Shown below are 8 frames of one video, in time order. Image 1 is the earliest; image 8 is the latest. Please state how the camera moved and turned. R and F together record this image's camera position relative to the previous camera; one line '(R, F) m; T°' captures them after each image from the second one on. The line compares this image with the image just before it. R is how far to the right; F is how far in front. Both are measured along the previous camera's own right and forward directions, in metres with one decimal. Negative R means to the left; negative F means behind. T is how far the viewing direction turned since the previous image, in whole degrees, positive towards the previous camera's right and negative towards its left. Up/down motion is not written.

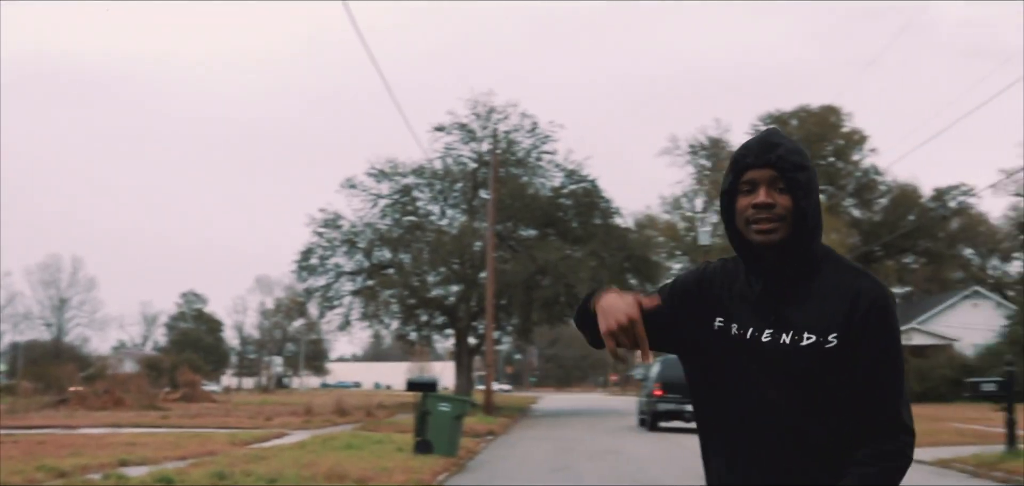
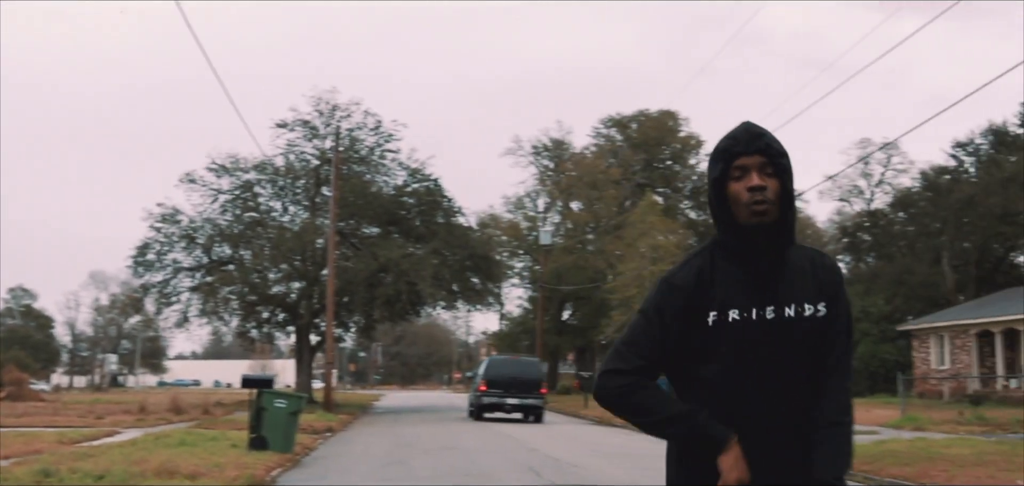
(+0.1, -0.3) m; +7°
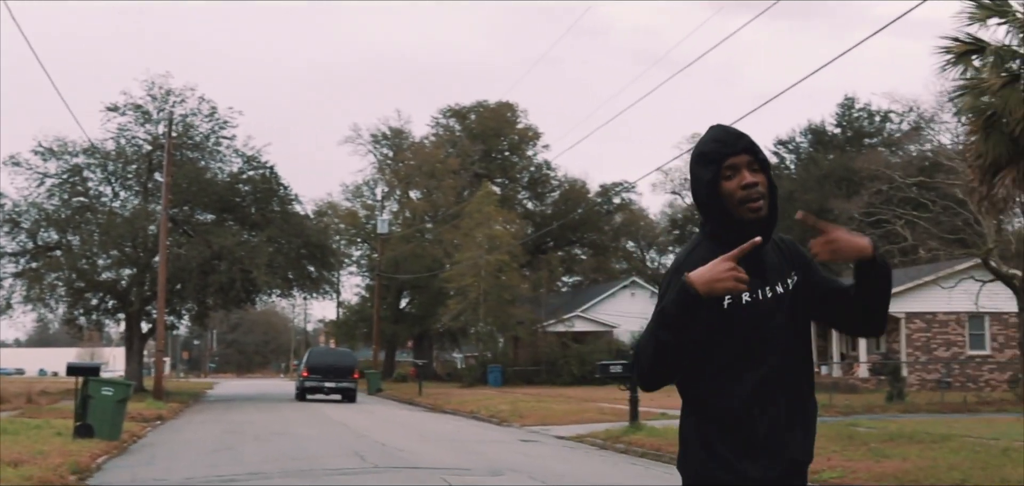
(+0.1, -0.5) m; +7°
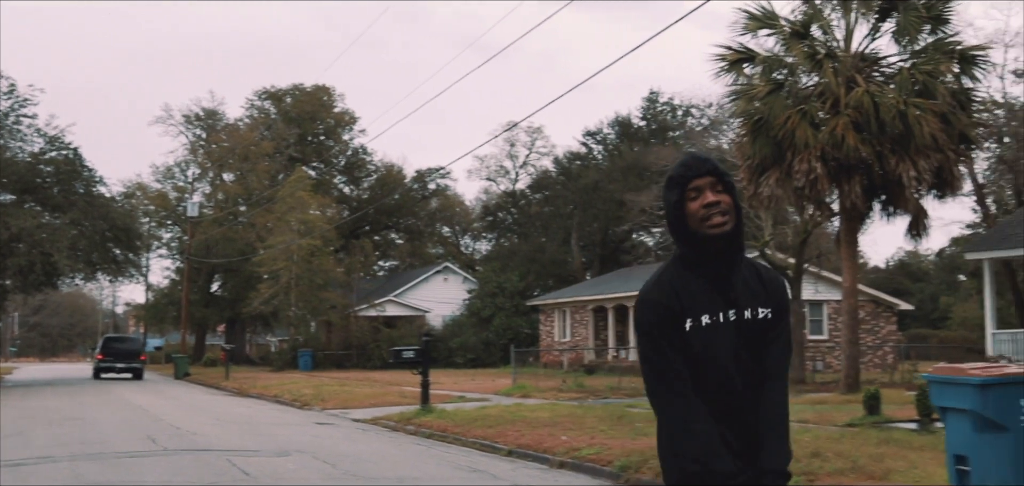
(+0.3, -0.8) m; +8°
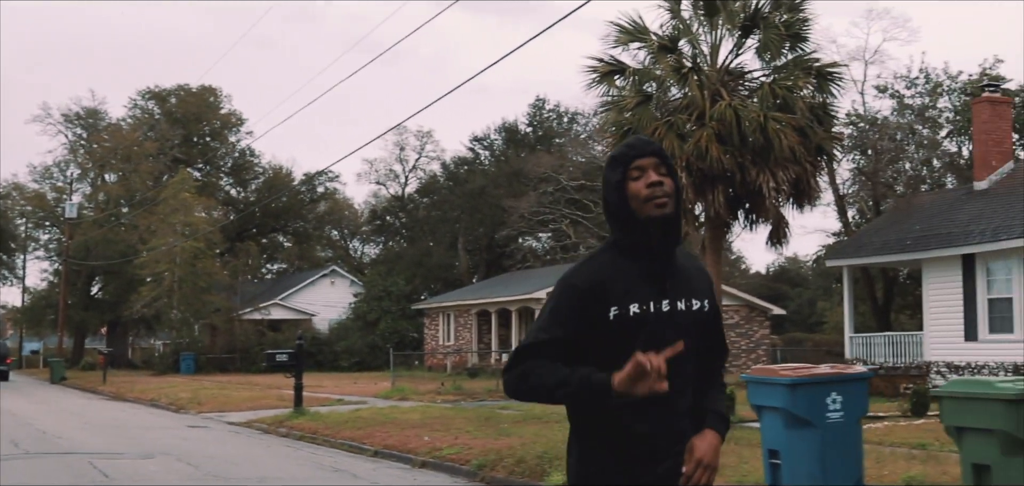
(+0.3, -0.4) m; +5°
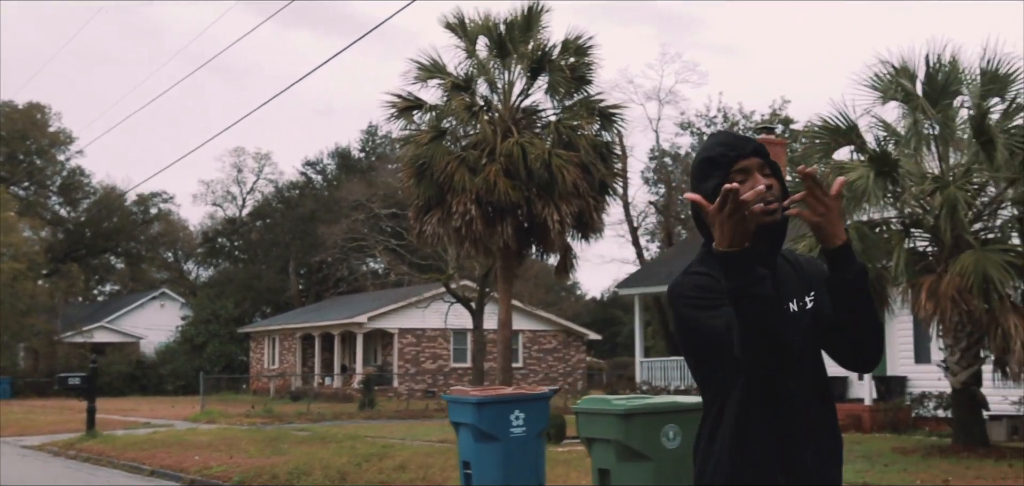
(+0.8, -0.9) m; +7°
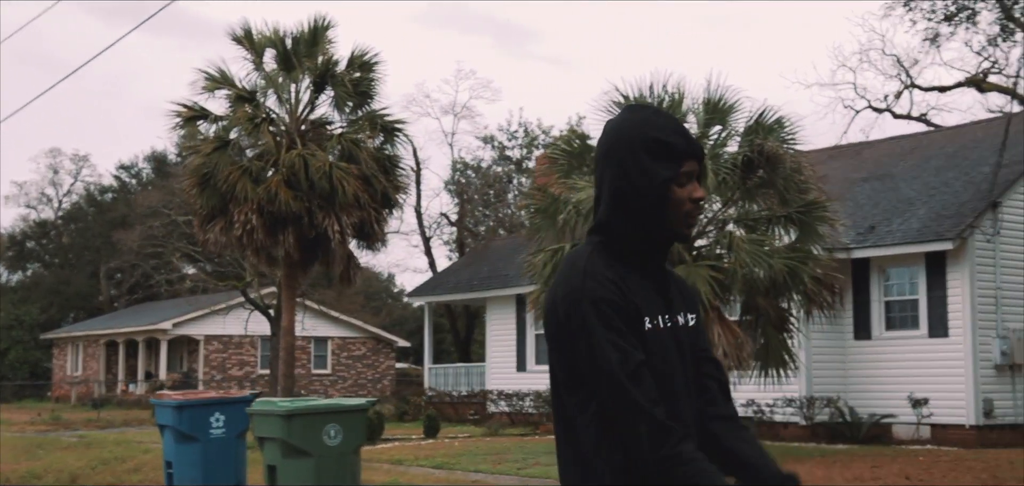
(+0.9, -0.7) m; +7°
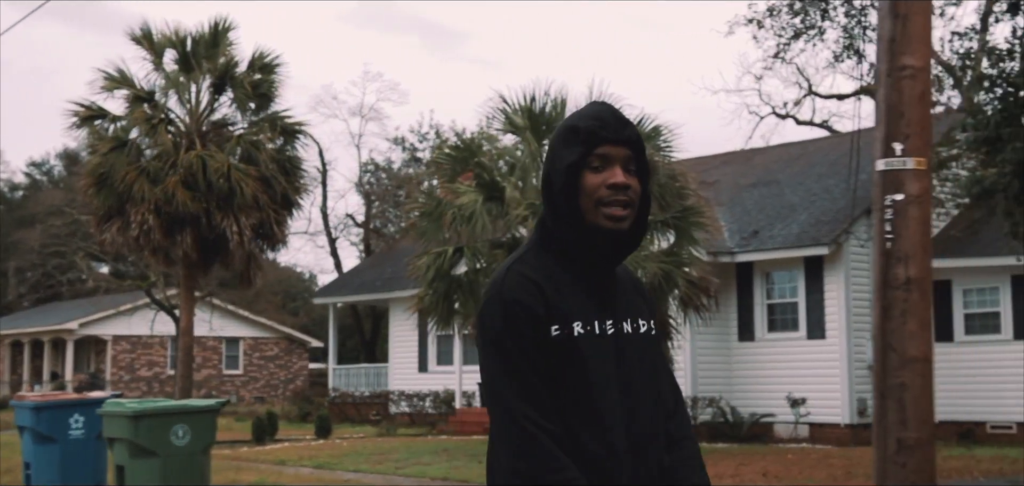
(+0.5, -0.3) m; +3°
